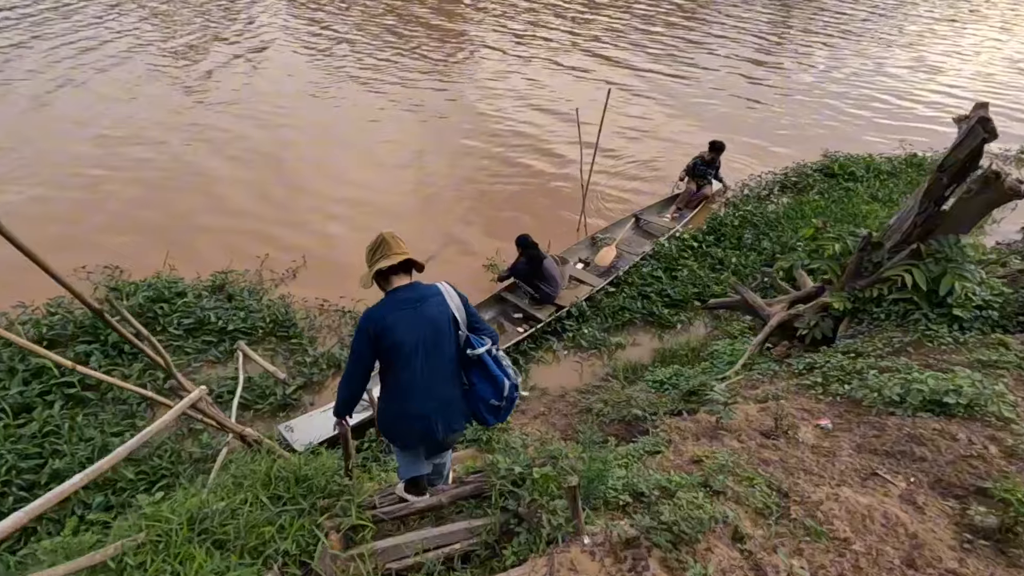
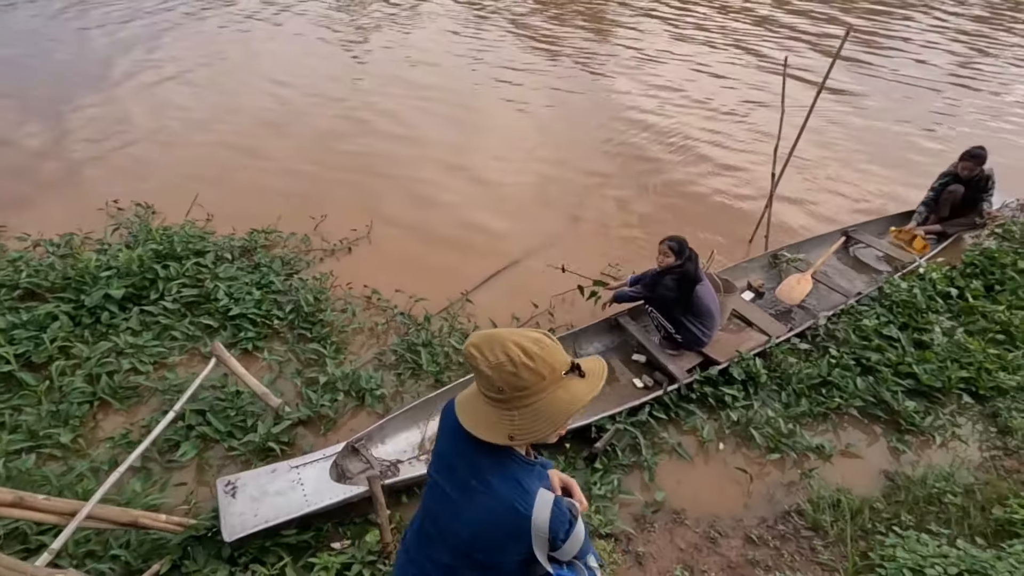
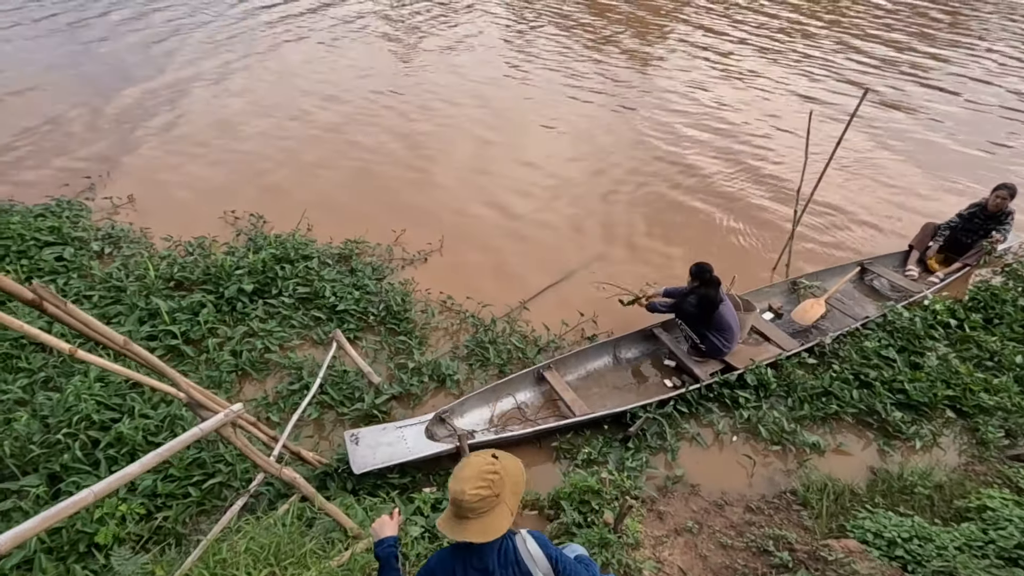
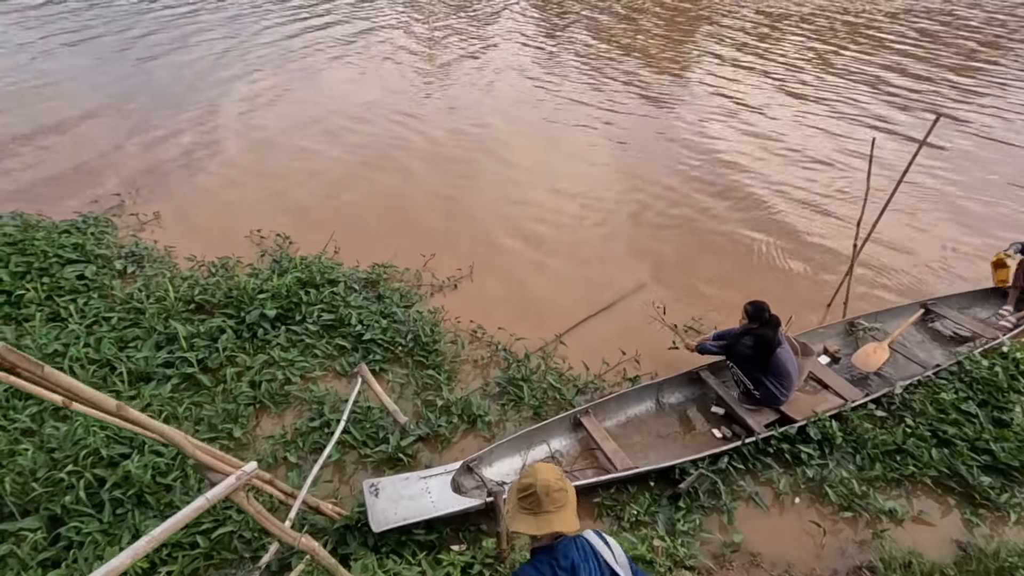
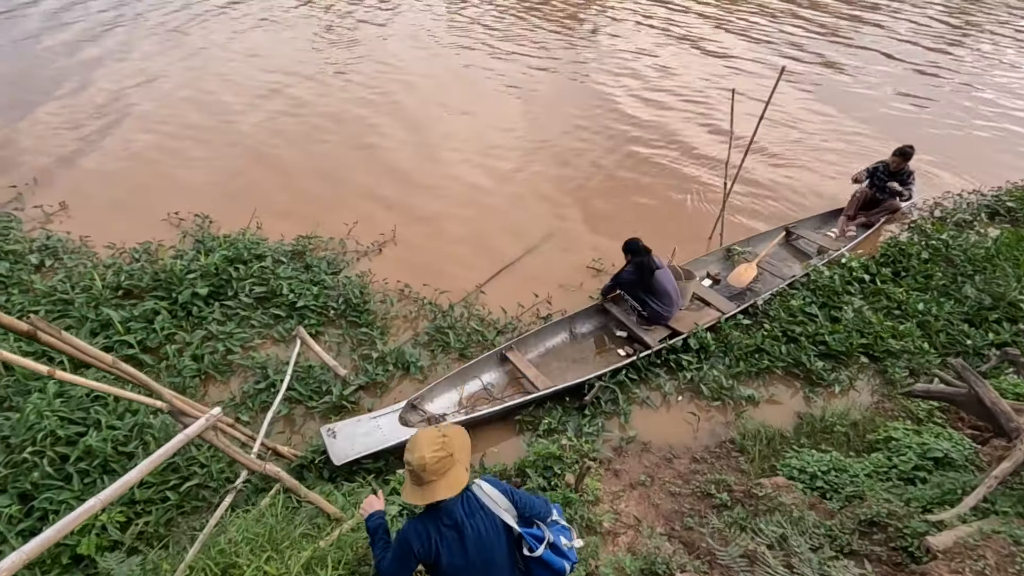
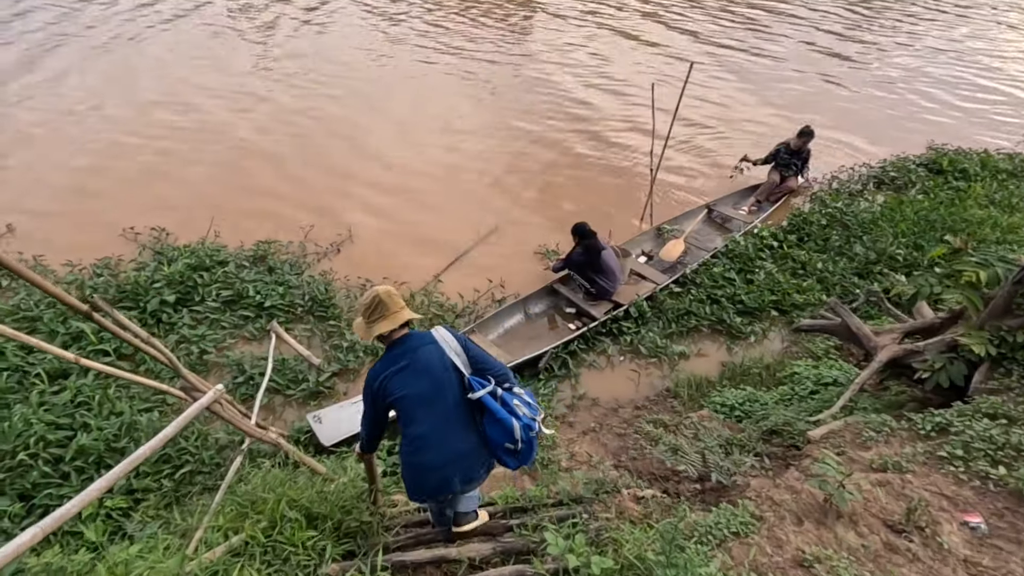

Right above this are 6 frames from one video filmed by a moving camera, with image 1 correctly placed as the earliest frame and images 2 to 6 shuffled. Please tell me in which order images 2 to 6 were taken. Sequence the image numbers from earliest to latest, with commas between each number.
6, 5, 3, 4, 2
